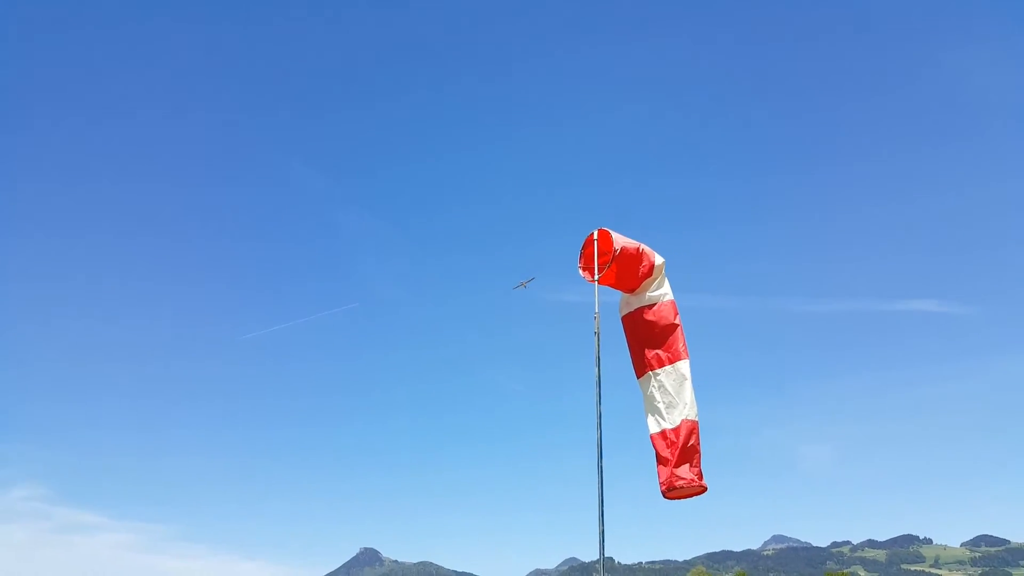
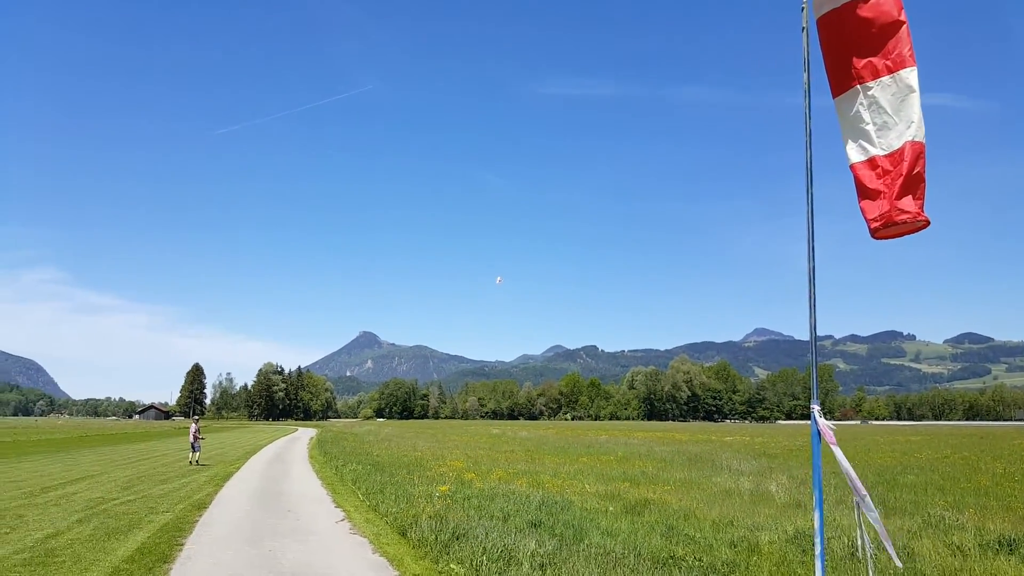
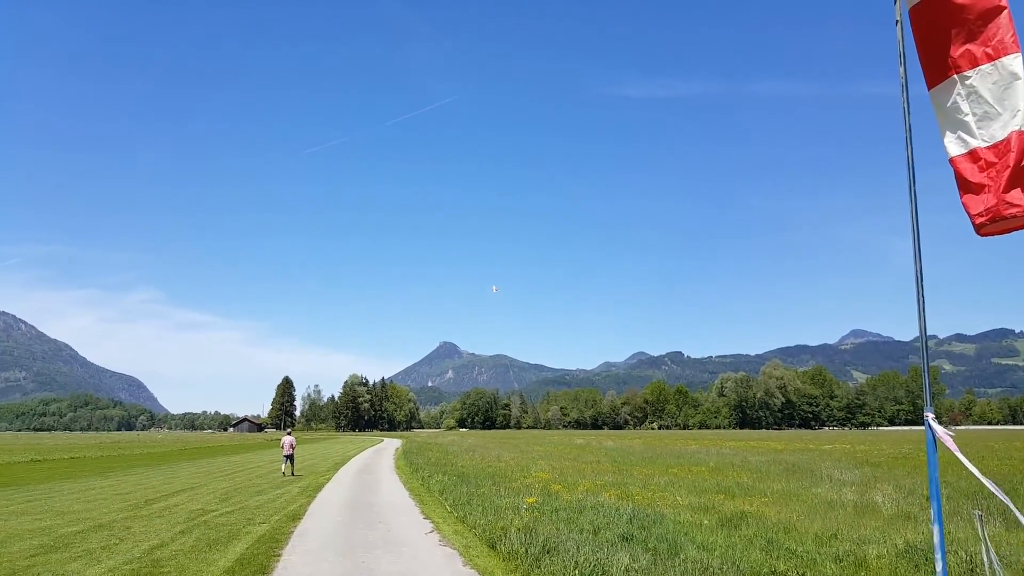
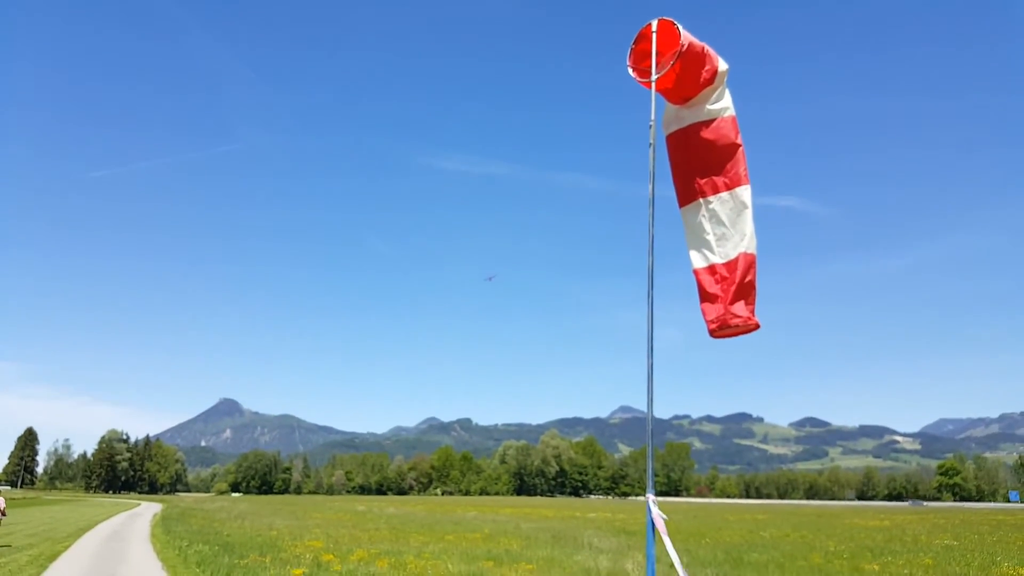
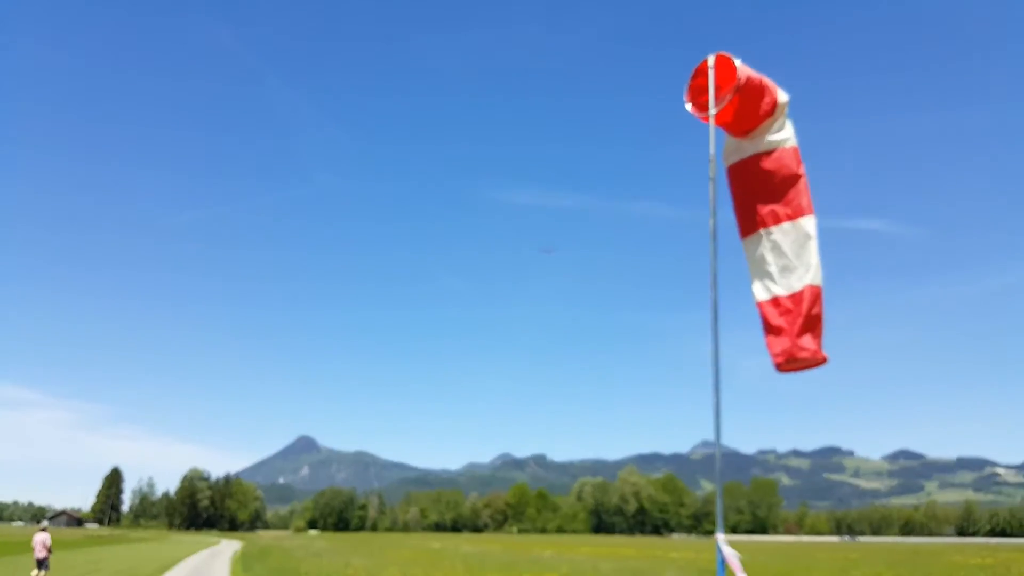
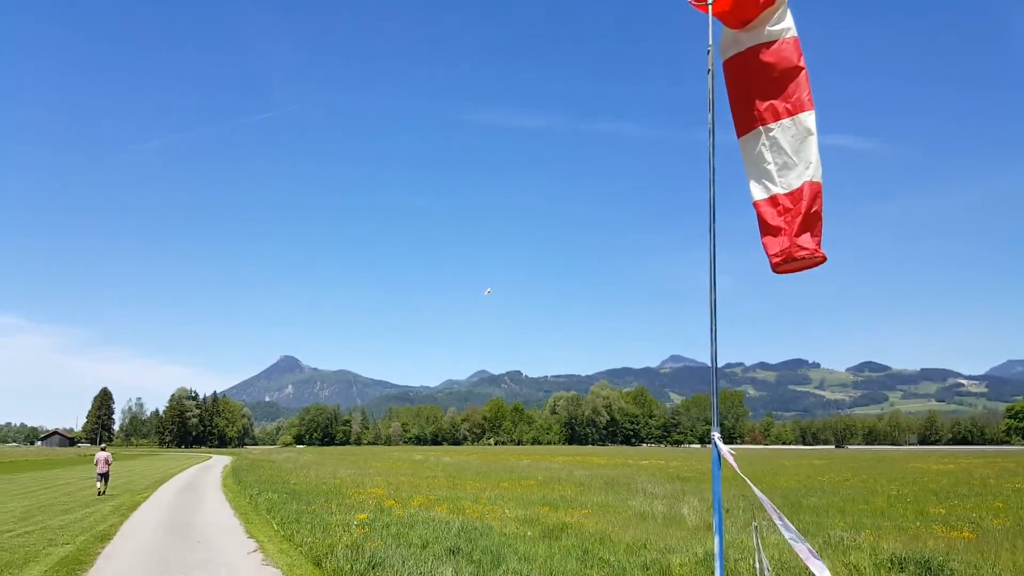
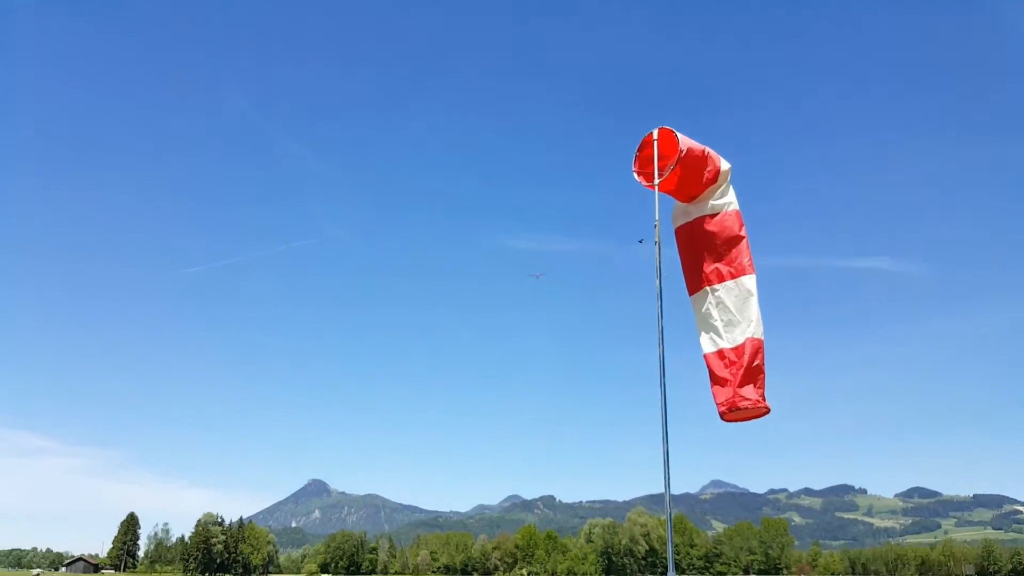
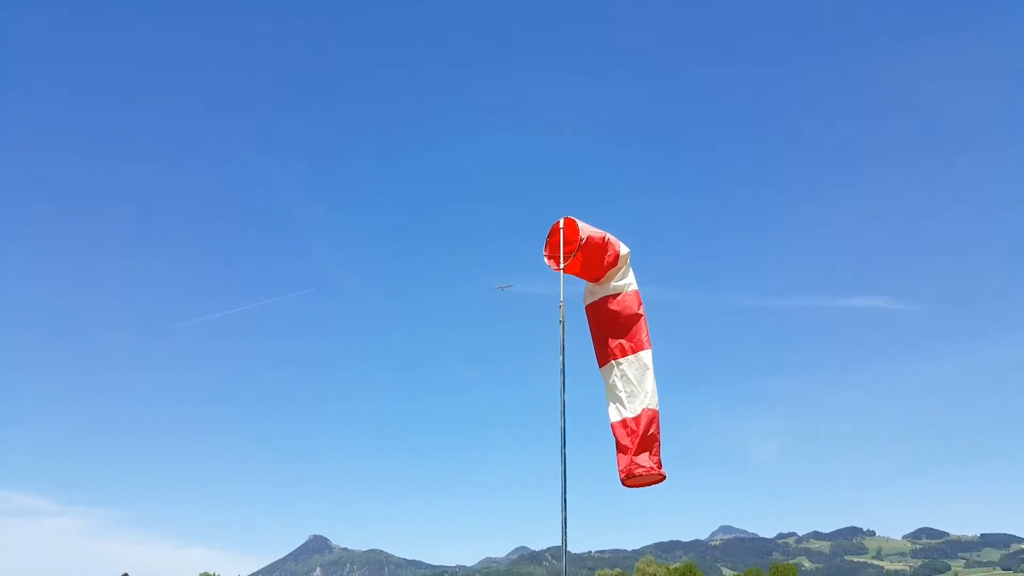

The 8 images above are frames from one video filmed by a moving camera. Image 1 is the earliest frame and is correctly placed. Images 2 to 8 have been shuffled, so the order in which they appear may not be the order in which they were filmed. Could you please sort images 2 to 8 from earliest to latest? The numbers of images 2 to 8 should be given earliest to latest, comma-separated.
8, 7, 5, 4, 6, 2, 3
